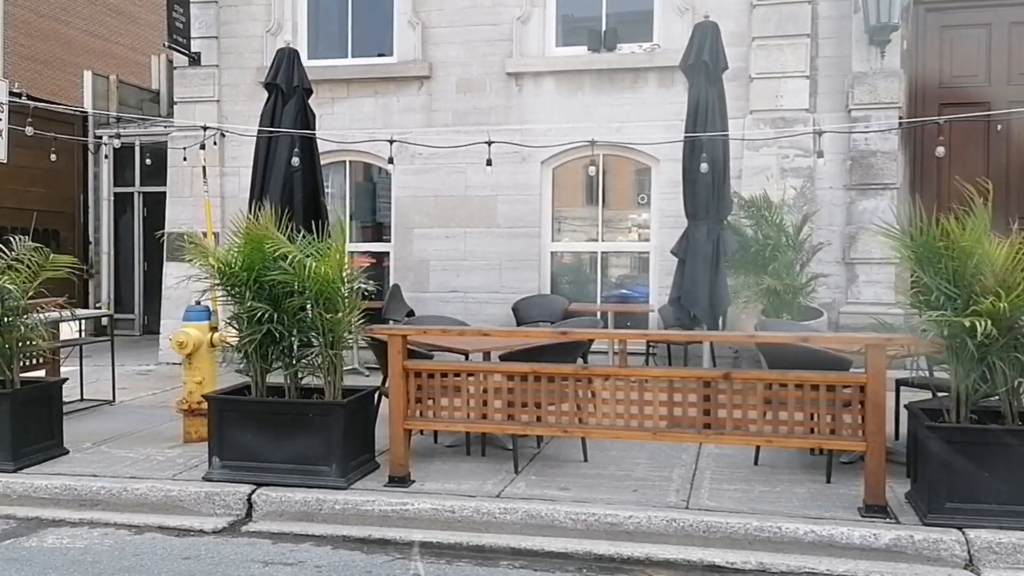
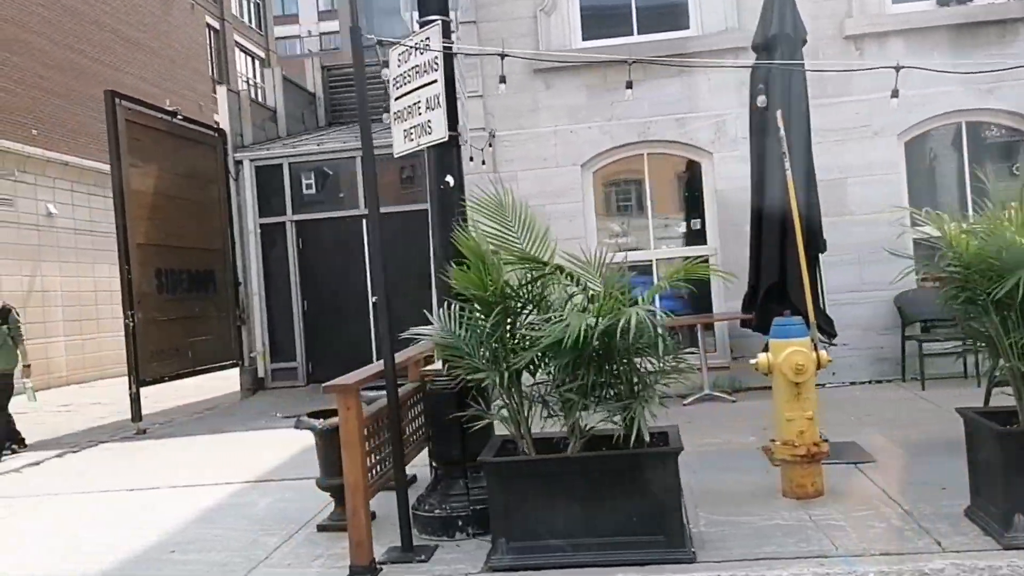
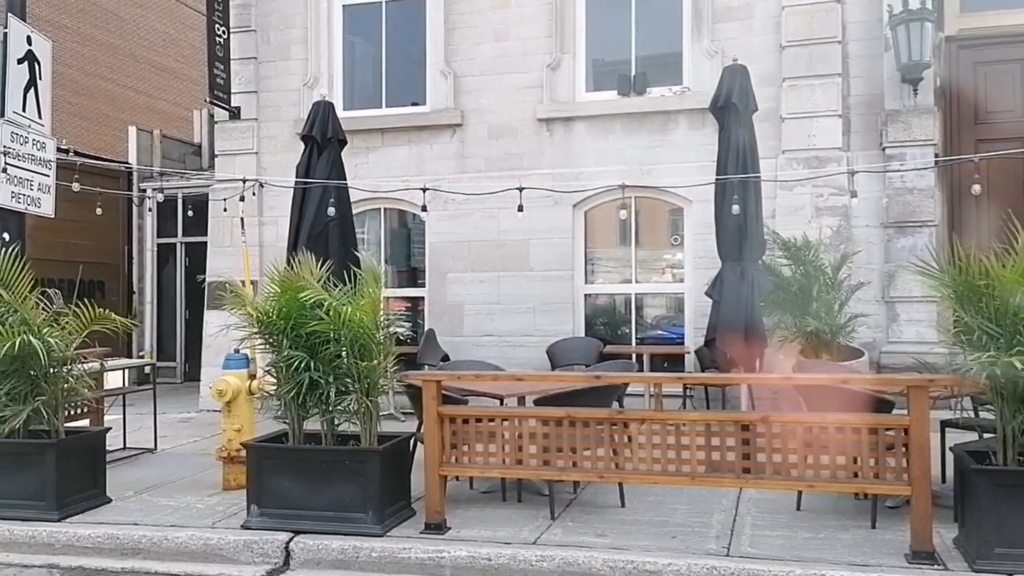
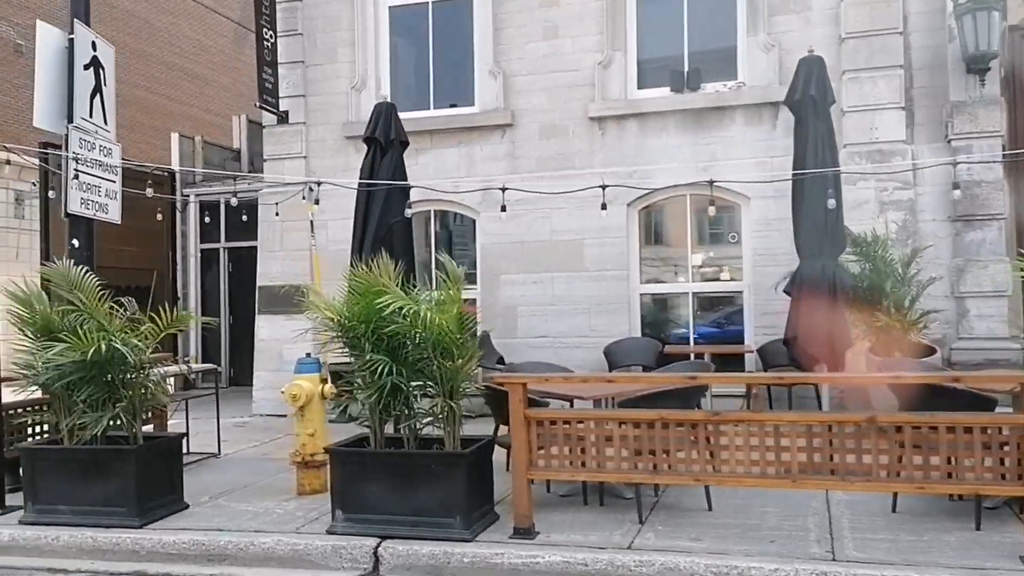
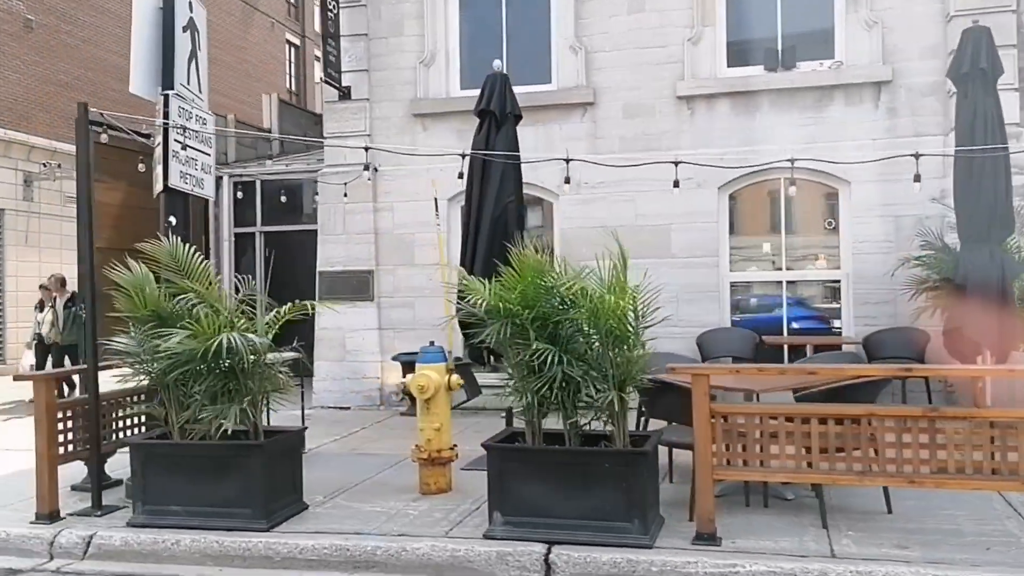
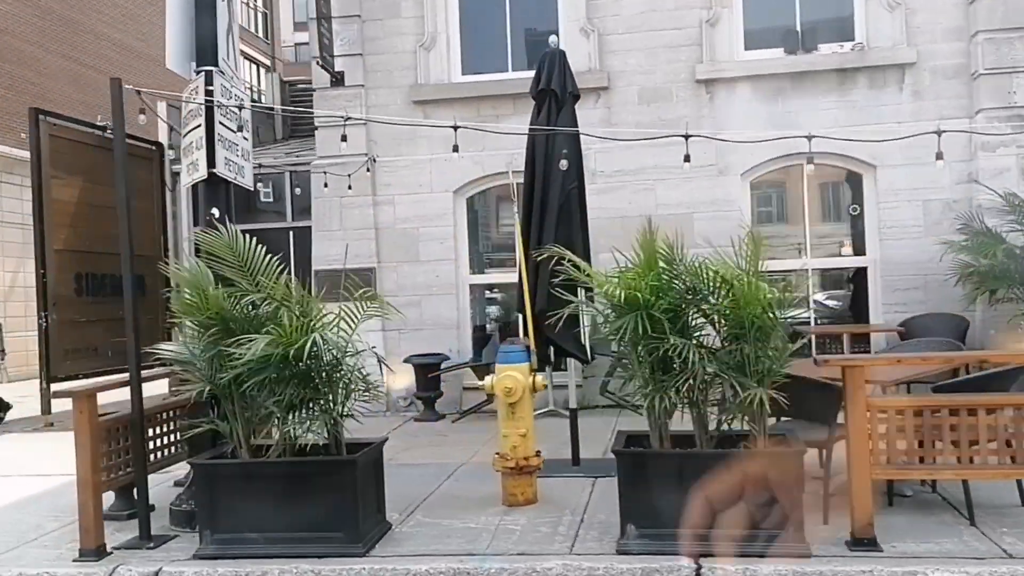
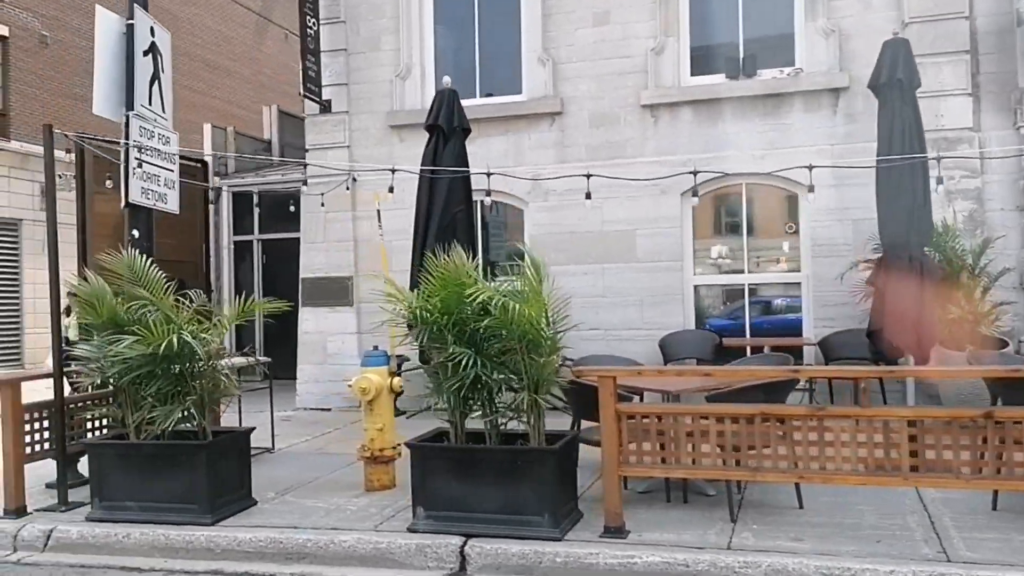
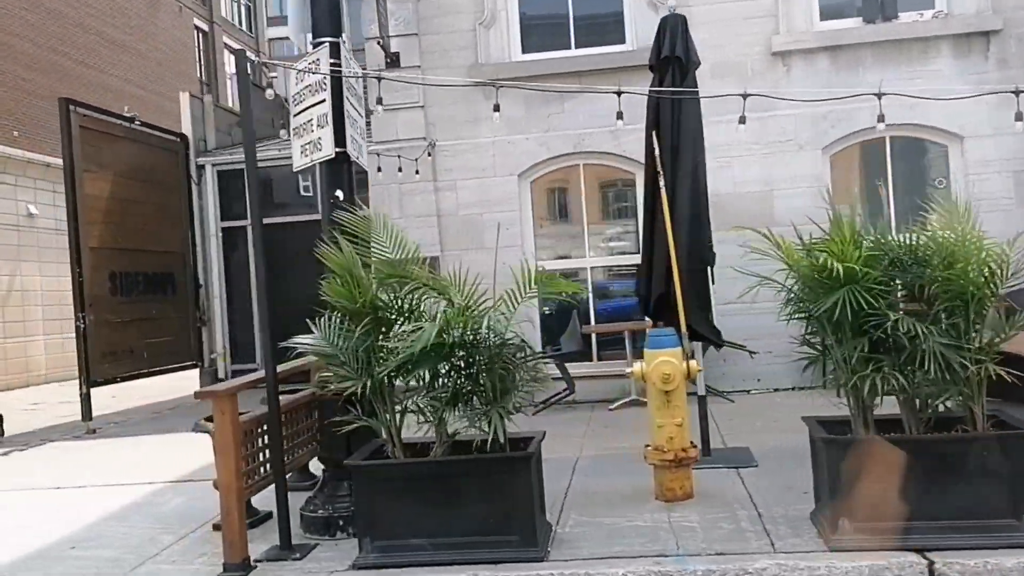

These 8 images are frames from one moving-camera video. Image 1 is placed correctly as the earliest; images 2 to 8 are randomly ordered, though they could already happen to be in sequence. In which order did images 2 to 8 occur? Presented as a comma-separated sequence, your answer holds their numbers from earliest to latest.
3, 4, 7, 5, 6, 8, 2
